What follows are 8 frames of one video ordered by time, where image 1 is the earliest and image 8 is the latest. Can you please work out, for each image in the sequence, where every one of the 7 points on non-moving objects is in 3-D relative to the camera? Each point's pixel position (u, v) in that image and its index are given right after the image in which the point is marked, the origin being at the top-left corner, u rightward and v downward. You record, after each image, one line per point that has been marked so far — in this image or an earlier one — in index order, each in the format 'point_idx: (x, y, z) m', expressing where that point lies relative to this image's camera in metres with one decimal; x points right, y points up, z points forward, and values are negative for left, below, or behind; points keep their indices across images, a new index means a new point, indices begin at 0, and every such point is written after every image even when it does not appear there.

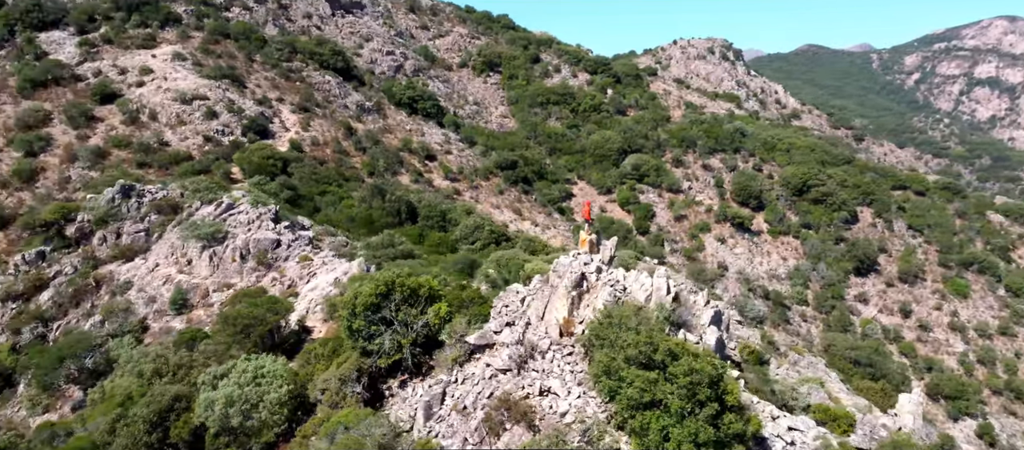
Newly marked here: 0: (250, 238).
0: (-6.4, -0.3, +17.4) m
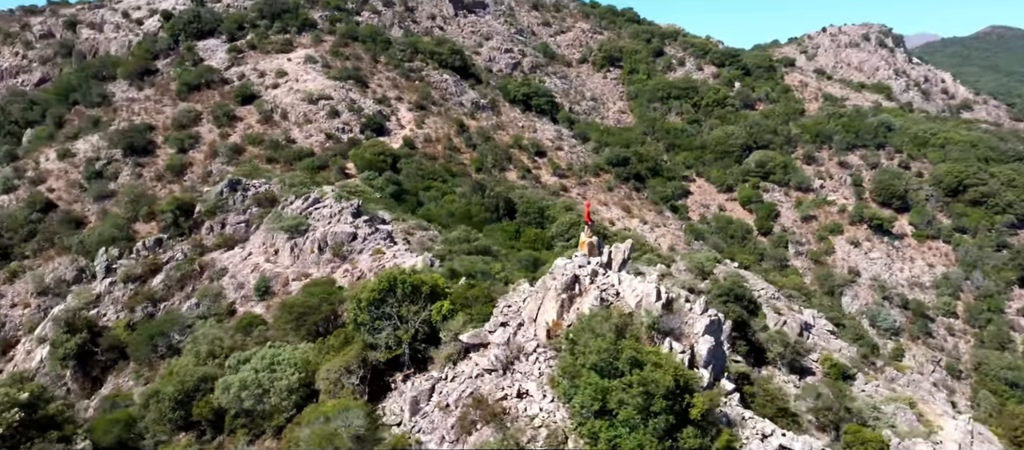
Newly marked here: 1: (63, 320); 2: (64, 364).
0: (-4.8, -0.1, +18.7) m
1: (-11.7, -2.5, +18.5) m
2: (-11.1, -3.5, +17.8) m
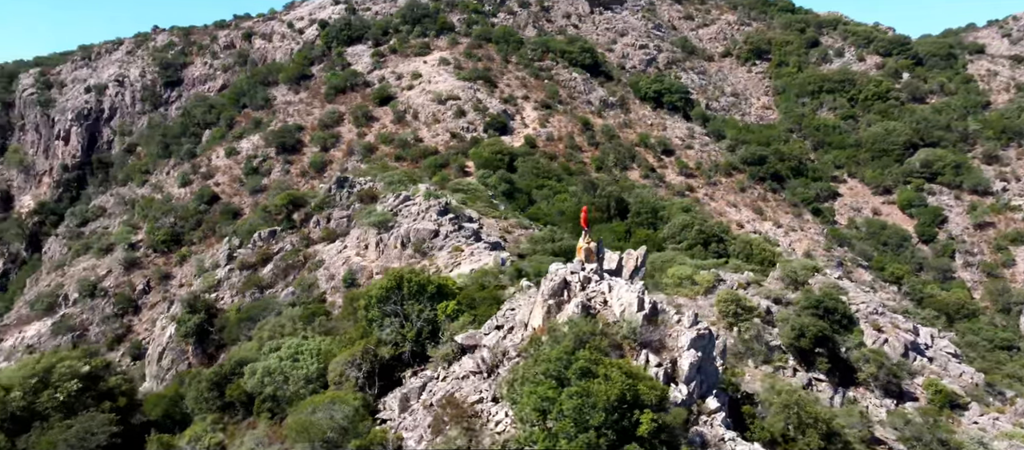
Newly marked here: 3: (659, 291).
0: (-2.7, -0.1, +19.6) m
1: (-9.5, -2.2, +21.0) m
2: (-9.1, -3.2, +20.2) m
3: (+3.7, -1.7, +18.1) m
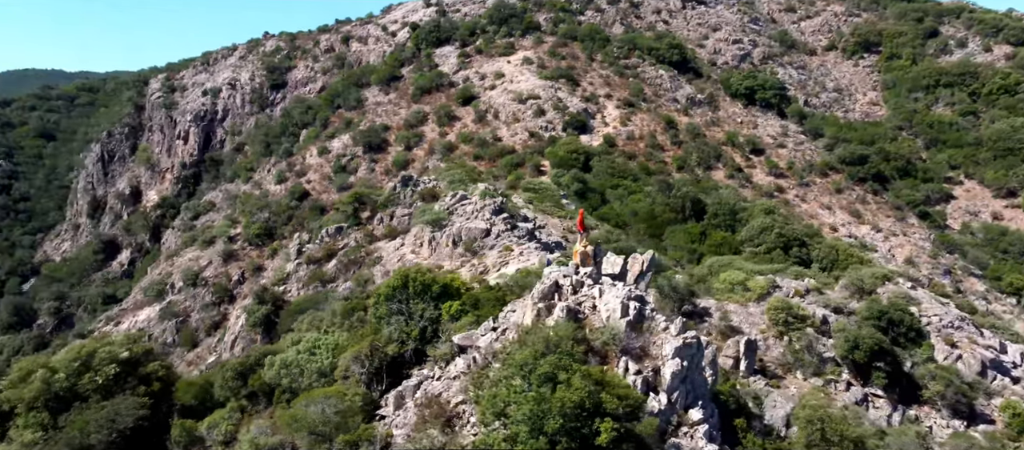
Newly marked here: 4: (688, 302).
0: (-1.3, 0.0, +19.9) m
1: (-7.9, -2.1, +22.2) m
2: (-7.6, -3.1, +21.4) m
3: (+4.8, -1.7, +17.4) m
4: (+4.0, -1.8, +16.5) m
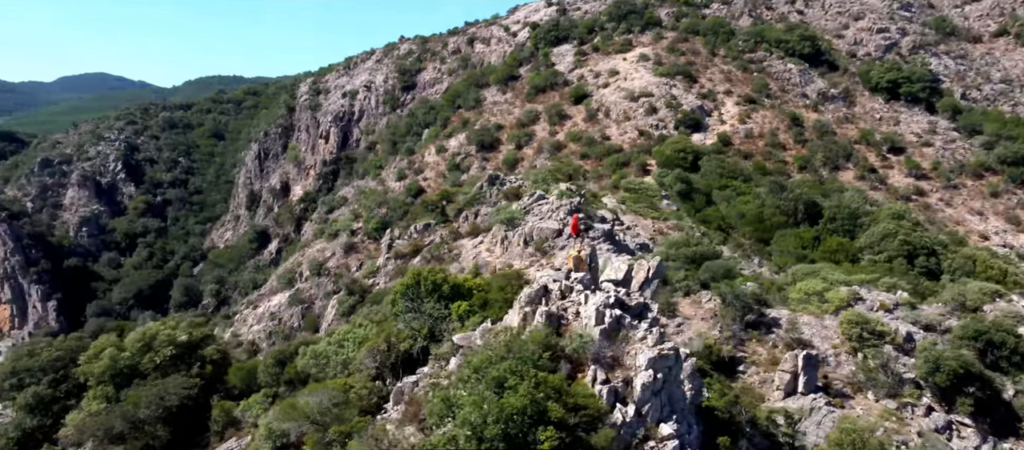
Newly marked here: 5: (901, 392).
0: (+0.7, 0.0, +20.0) m
1: (-5.3, -2.0, +23.6) m
2: (-5.2, -3.0, +22.7) m
3: (+6.1, -1.9, +16.3) m
4: (+5.2, -1.9, +15.6) m
5: (+7.4, -3.2, +13.8) m
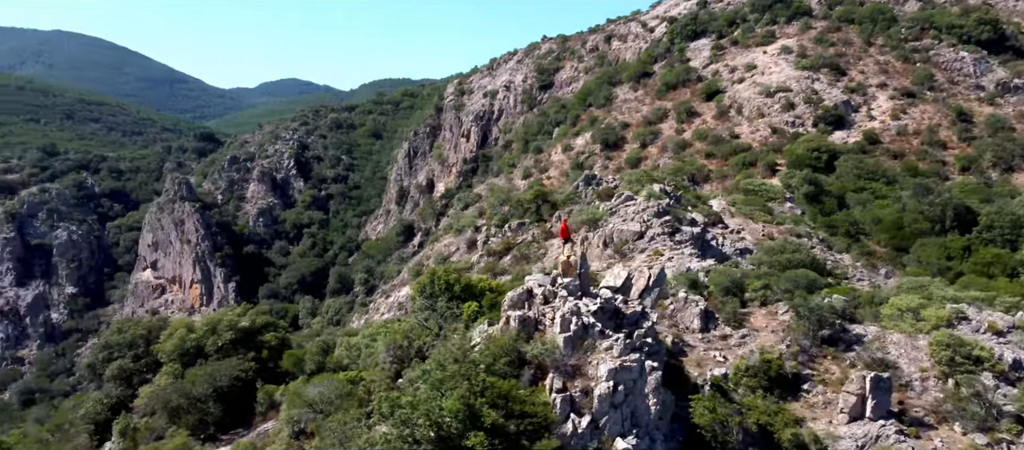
0: (+2.9, -0.1, +19.5) m
1: (-2.2, -1.9, +24.4) m
2: (-2.3, -2.9, +23.5) m
3: (+7.4, -2.0, +14.8) m
4: (+6.3, -2.0, +14.3) m
5: (+8.0, -3.4, +12.0) m
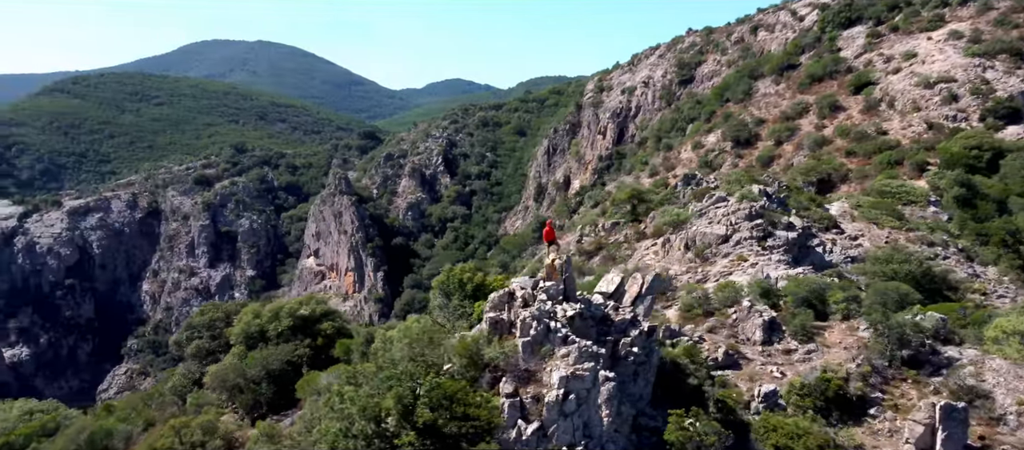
0: (+5.0, -0.1, +18.6) m
1: (+1.1, -1.8, +24.5) m
2: (+0.7, -2.8, +23.7) m
3: (+8.2, -2.2, +13.0) m
4: (+7.1, -2.2, +12.7) m
5: (+8.2, -3.6, +10.1) m
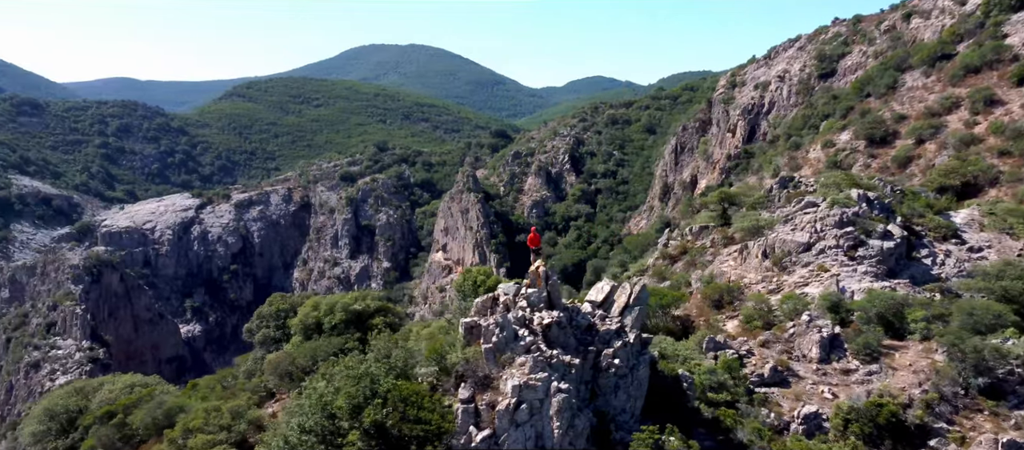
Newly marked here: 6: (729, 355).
0: (+6.7, -0.3, +17.3) m
1: (+4.0, -1.8, +23.9) m
2: (+3.5, -2.8, +23.1) m
3: (+8.7, -2.4, +11.1) m
4: (+7.5, -2.4, +11.1) m
5: (+8.0, -3.8, +8.4) m
6: (+3.9, -2.3, +12.9) m
